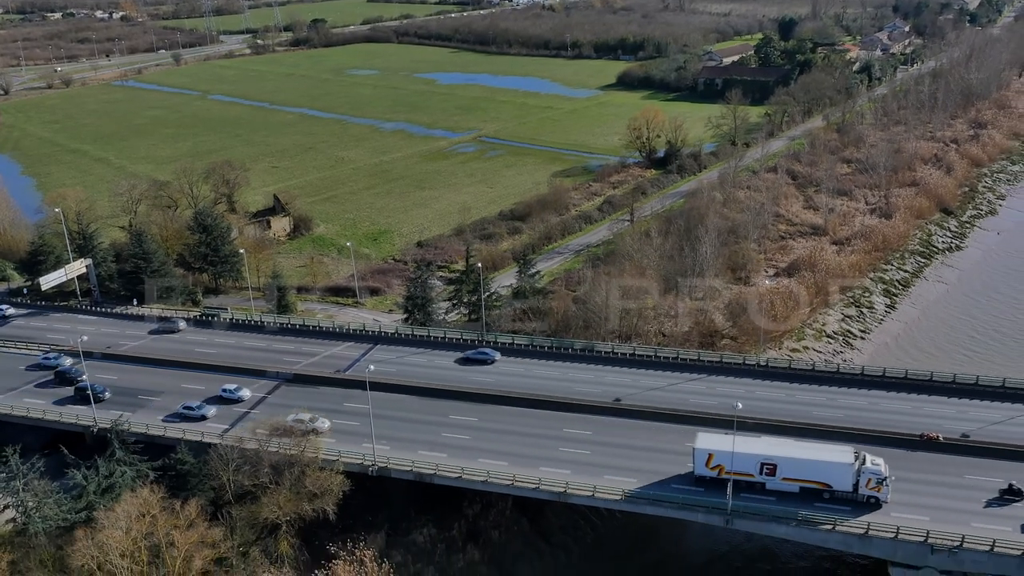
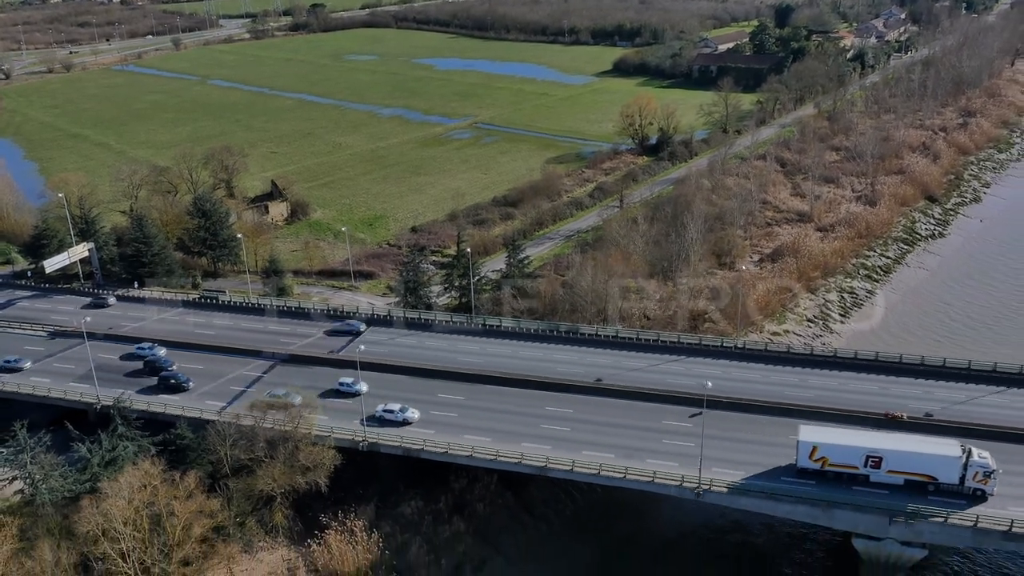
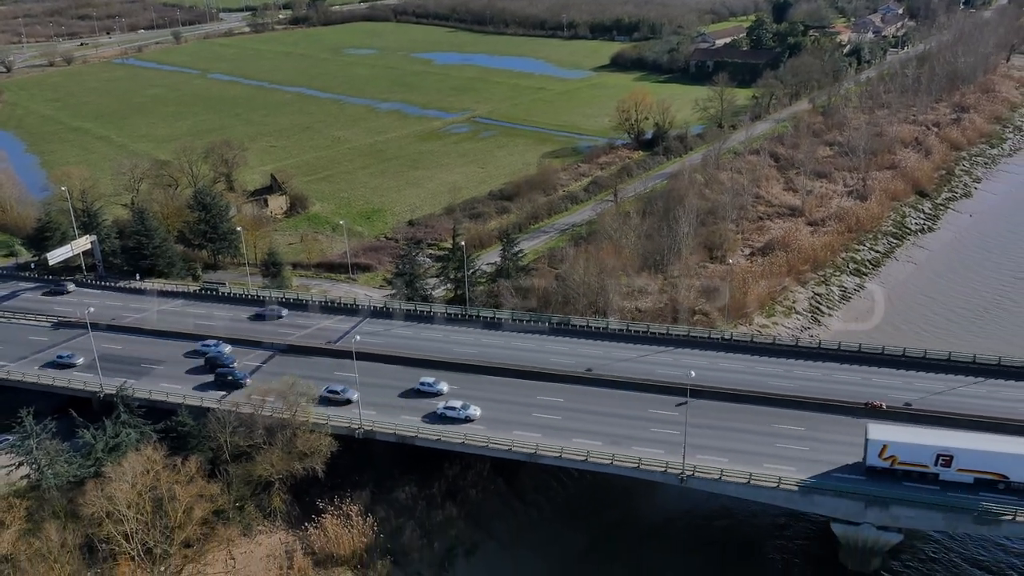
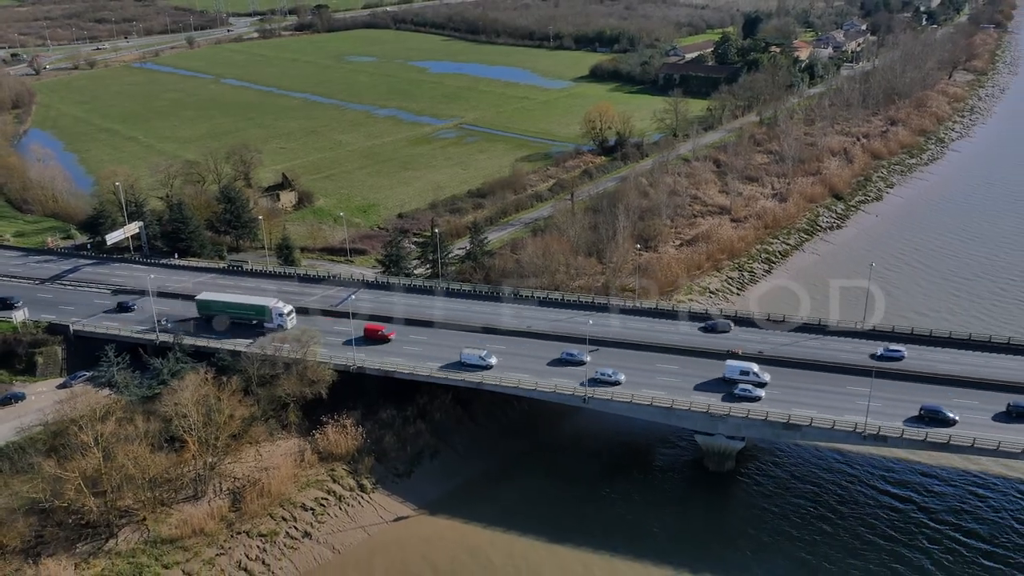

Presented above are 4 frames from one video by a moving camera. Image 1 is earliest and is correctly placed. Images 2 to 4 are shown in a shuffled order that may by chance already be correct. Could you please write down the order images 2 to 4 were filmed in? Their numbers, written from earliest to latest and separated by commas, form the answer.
2, 3, 4
